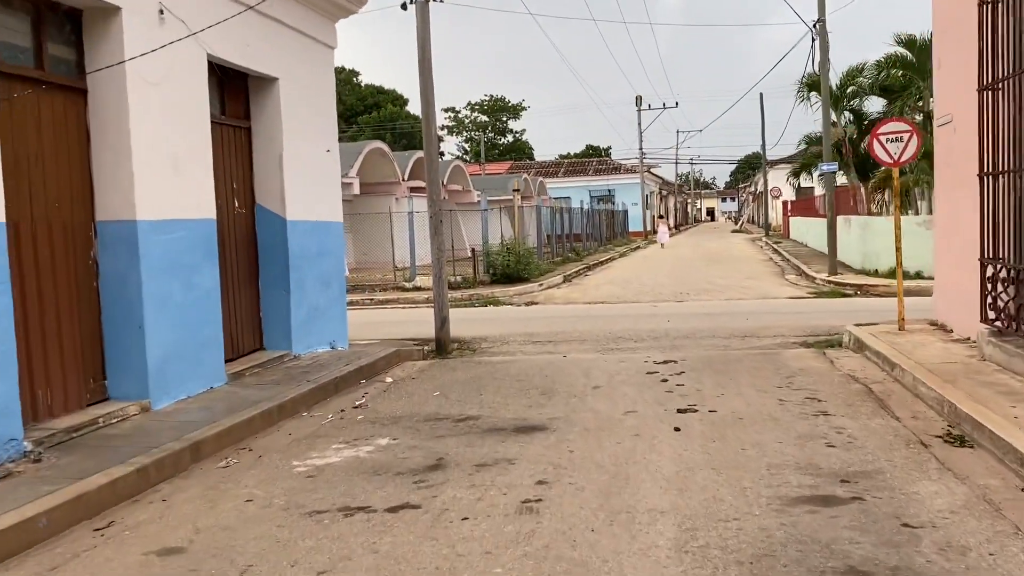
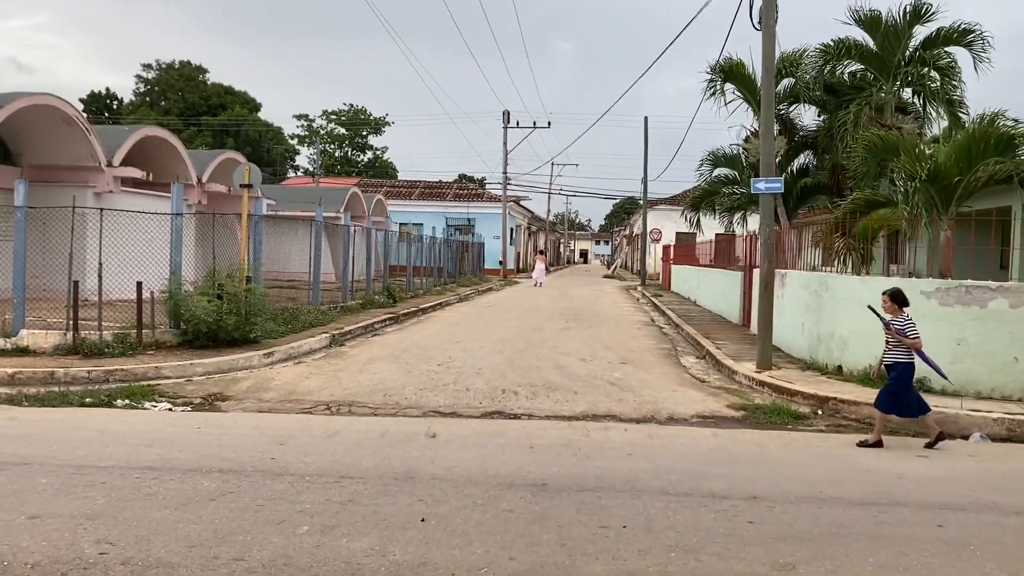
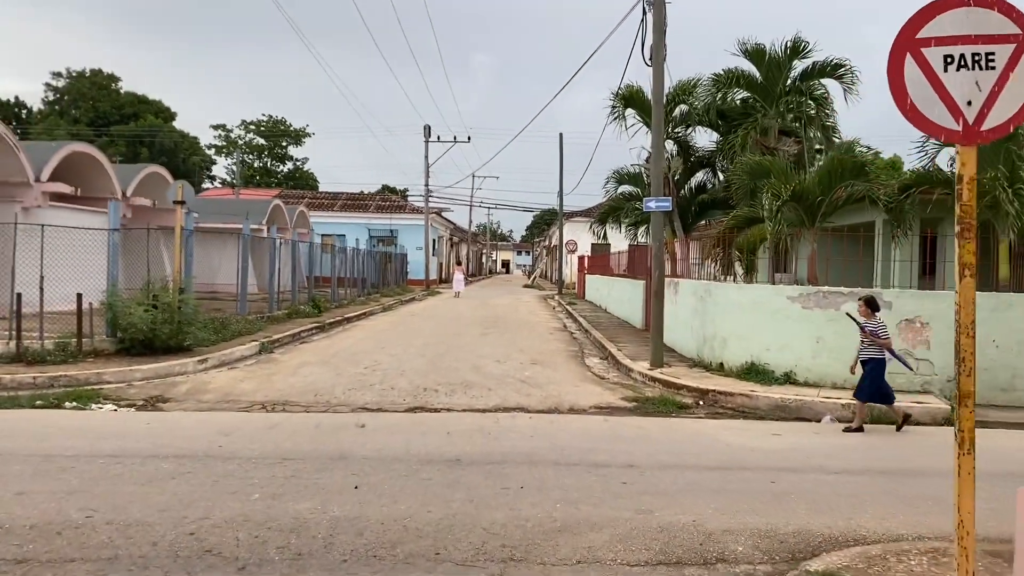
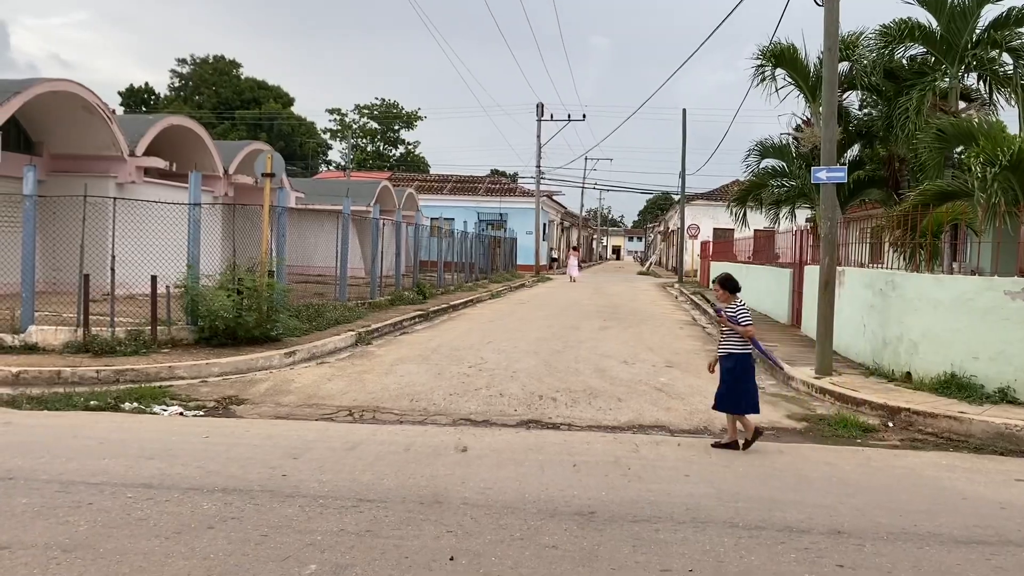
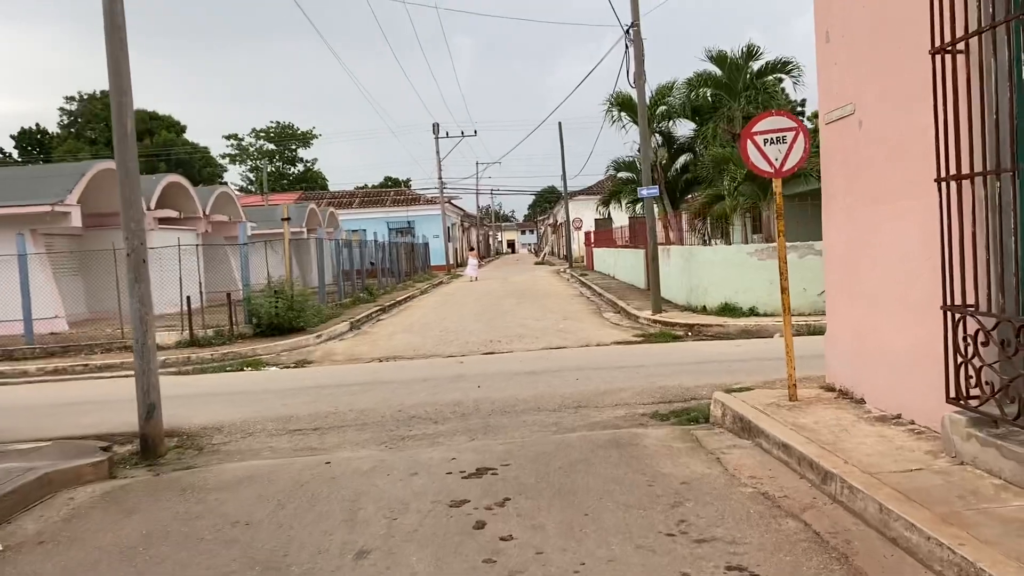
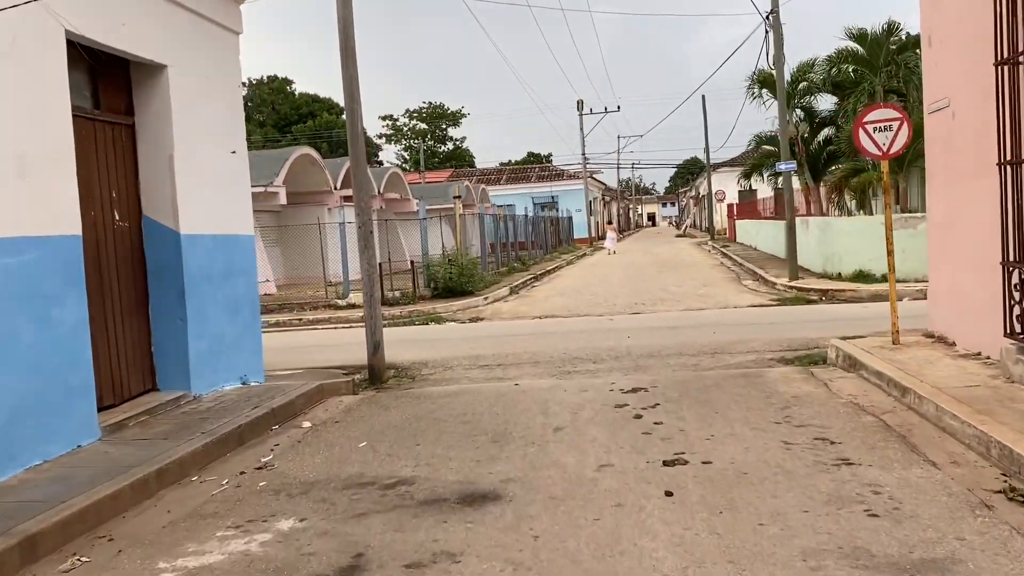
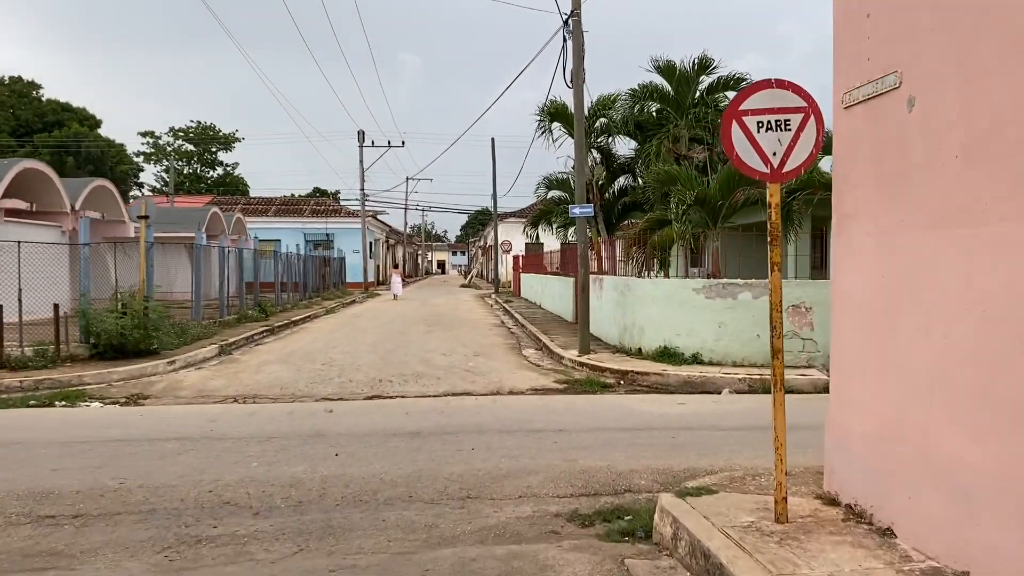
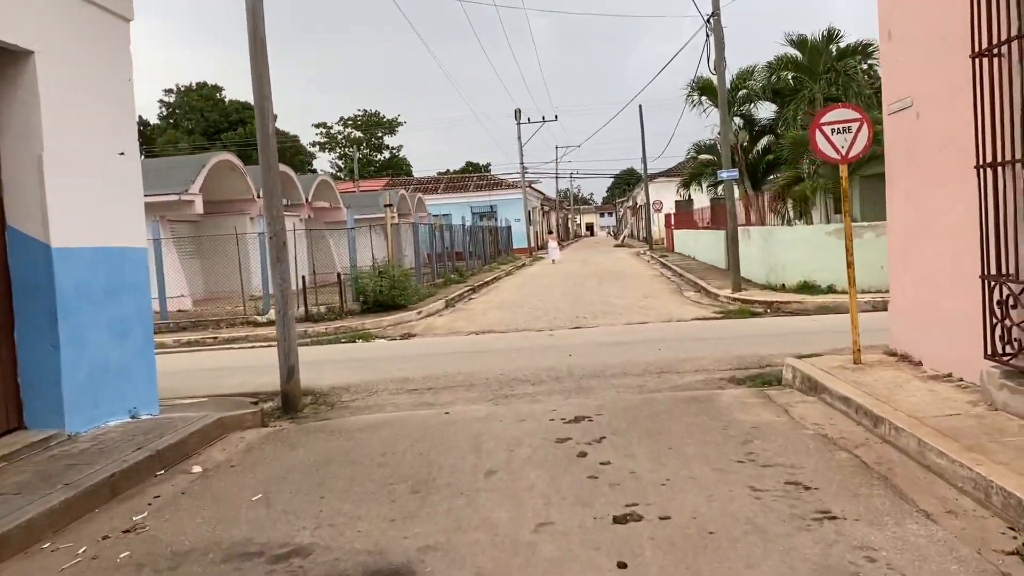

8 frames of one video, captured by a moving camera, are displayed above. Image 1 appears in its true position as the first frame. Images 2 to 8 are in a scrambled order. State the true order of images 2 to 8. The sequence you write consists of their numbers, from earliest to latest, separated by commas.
6, 8, 5, 7, 3, 2, 4
